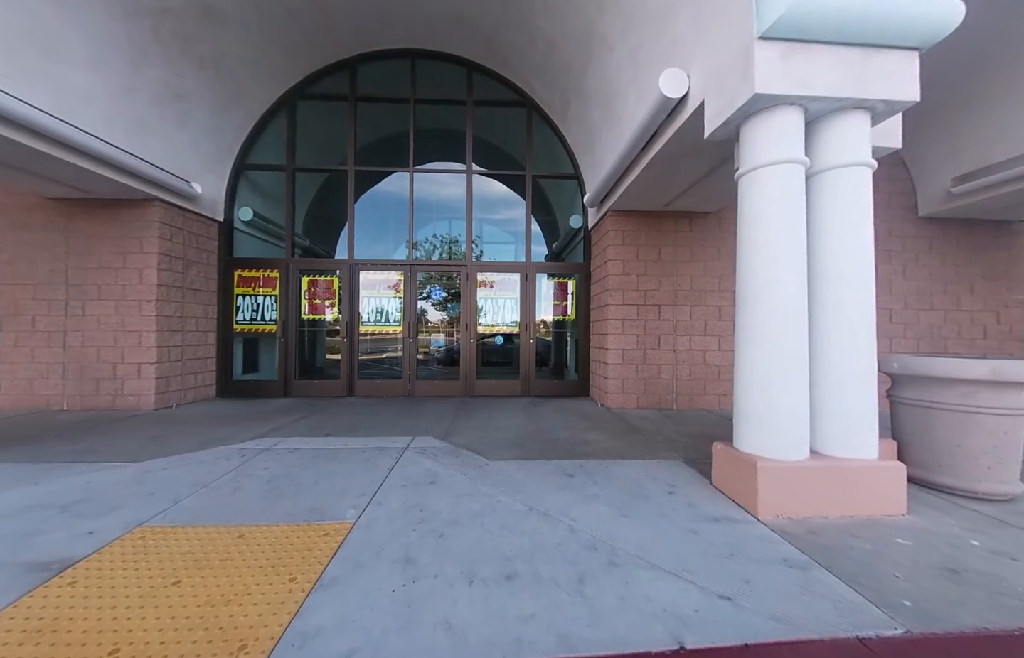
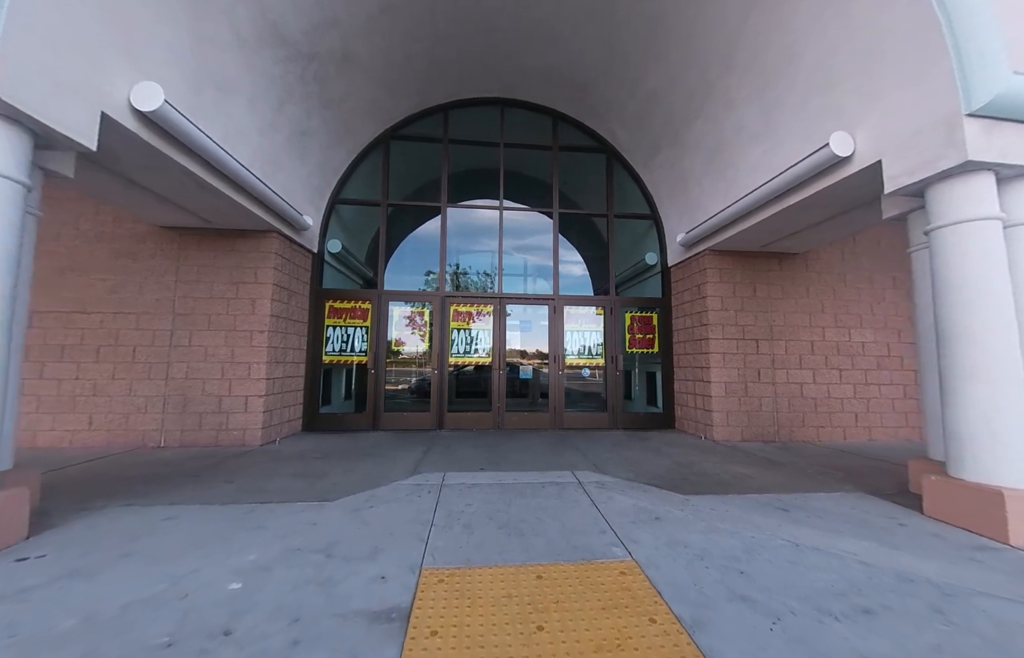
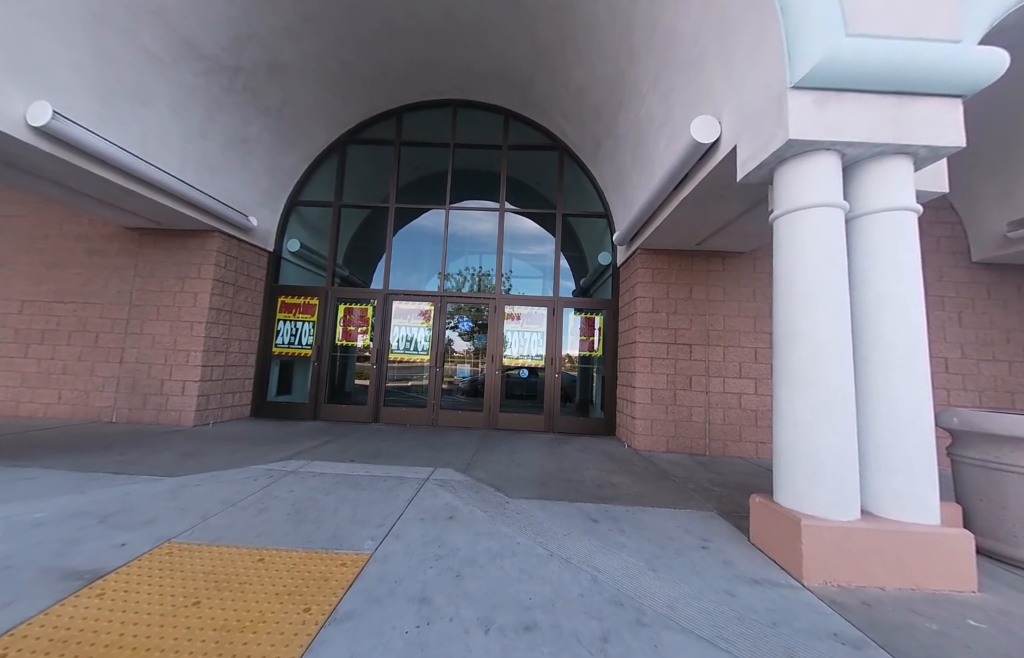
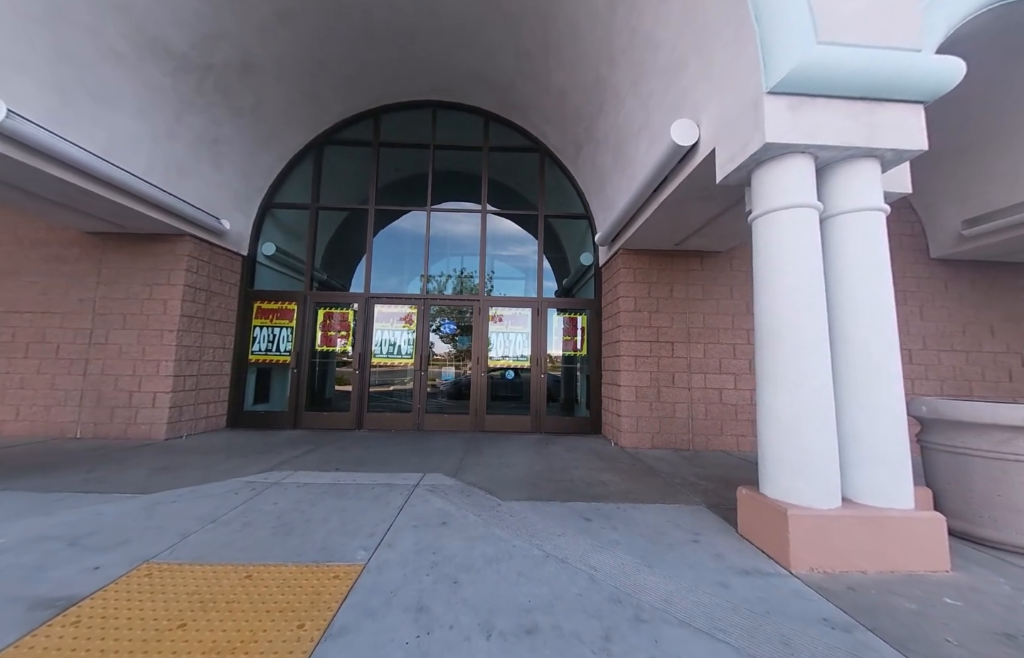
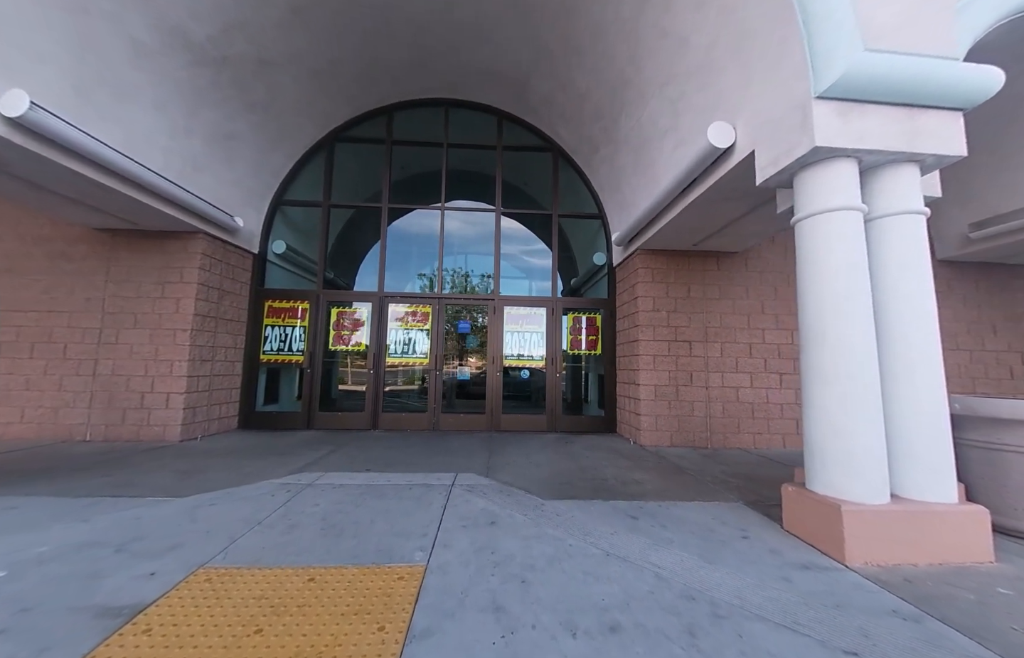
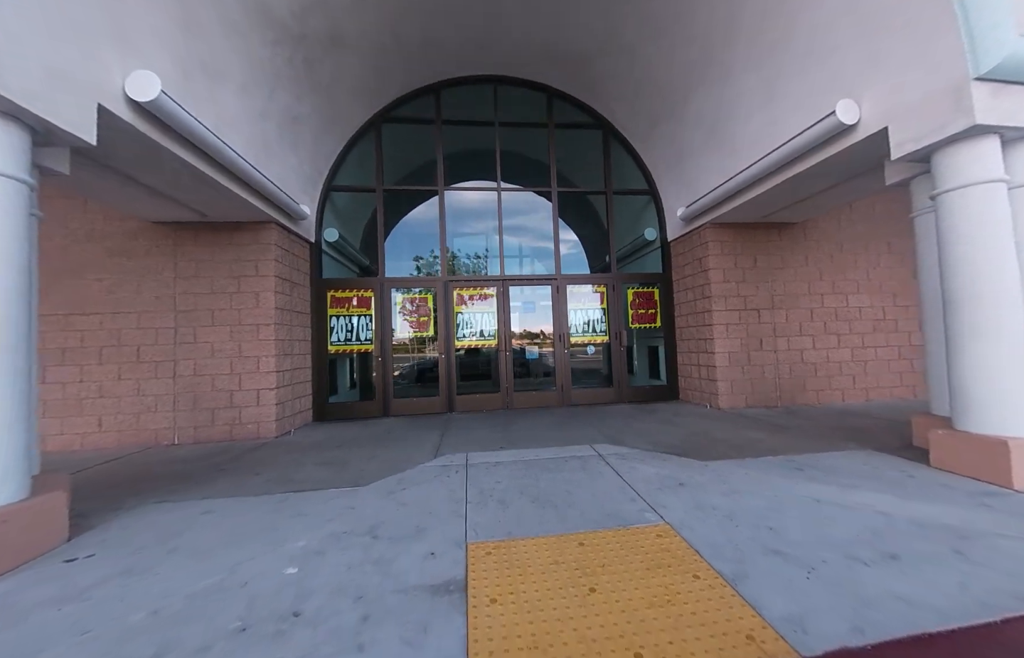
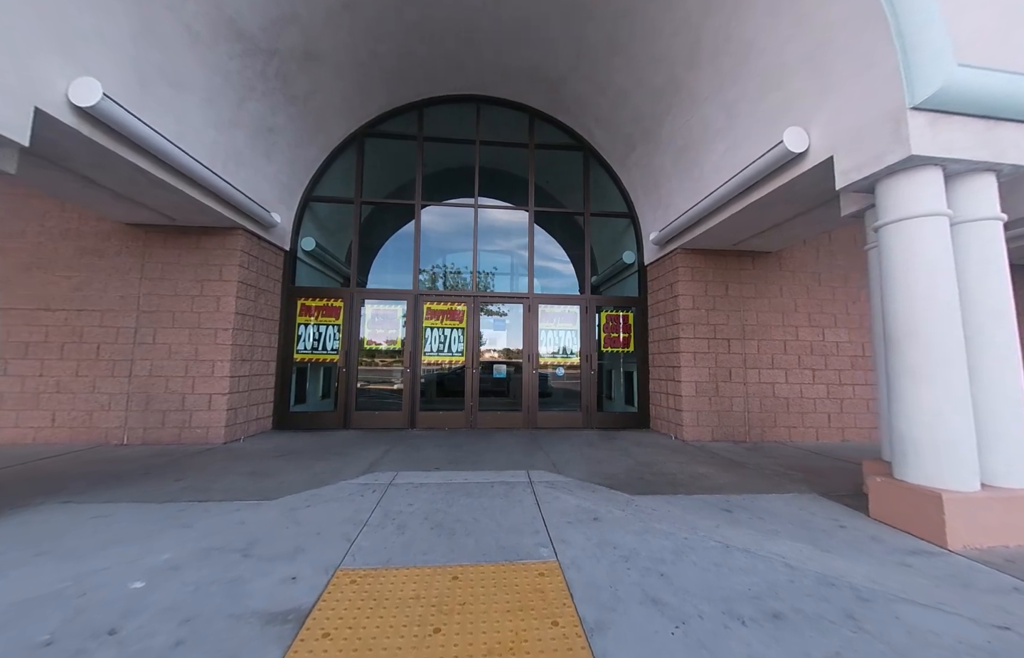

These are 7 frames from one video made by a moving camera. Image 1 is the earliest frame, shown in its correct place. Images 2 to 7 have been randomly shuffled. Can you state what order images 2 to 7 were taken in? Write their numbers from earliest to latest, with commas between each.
3, 4, 5, 7, 2, 6
